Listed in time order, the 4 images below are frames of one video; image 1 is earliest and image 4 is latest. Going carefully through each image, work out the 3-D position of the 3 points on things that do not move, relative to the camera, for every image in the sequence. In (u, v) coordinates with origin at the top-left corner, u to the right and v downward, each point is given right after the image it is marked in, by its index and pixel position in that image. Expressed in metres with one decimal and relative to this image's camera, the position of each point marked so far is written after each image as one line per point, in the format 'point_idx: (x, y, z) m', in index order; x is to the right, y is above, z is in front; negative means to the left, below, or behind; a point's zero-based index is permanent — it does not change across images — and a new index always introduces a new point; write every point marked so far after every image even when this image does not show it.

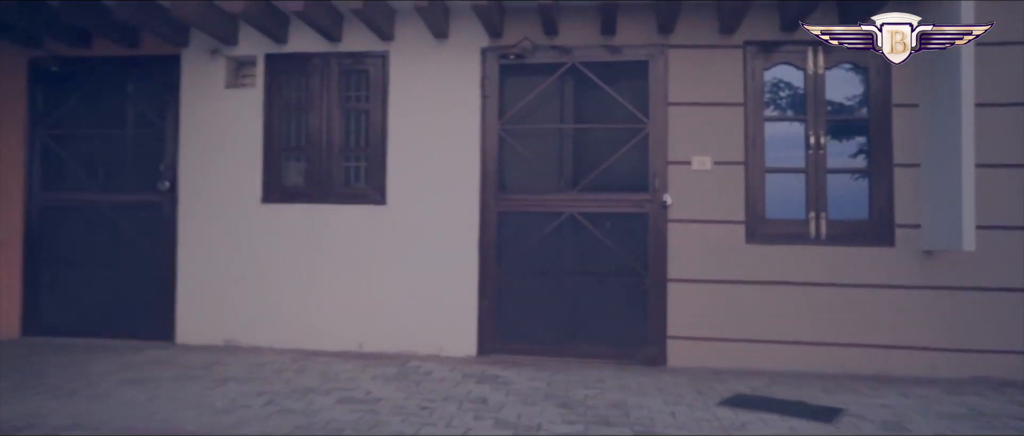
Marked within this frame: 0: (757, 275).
0: (+2.1, -0.5, +6.2) m
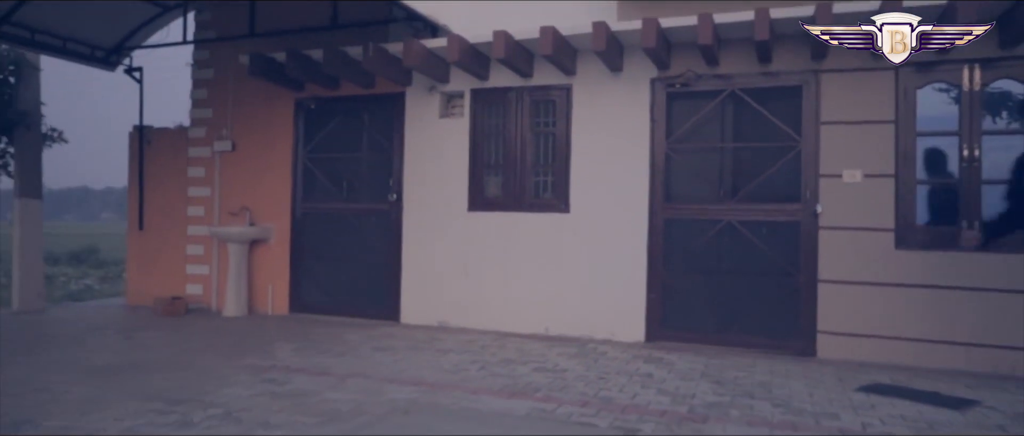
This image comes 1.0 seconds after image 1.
0: (+3.7, -0.6, +6.7) m
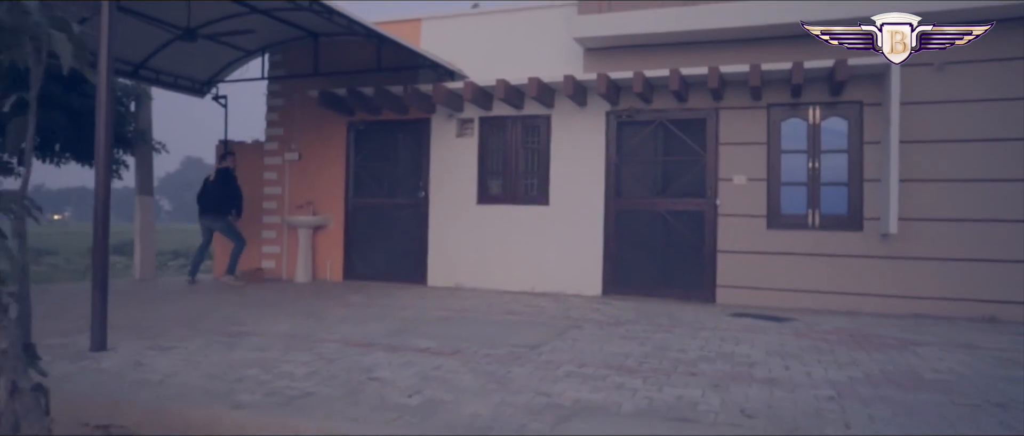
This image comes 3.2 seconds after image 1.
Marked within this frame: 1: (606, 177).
0: (+3.7, -0.4, +10.1) m
1: (+1.4, +0.6, +11.0) m
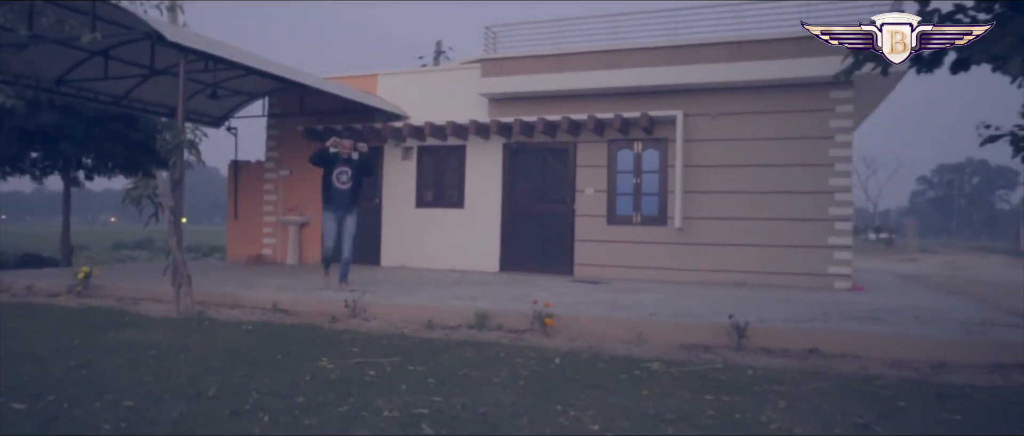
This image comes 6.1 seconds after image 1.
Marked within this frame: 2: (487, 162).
0: (+2.1, -0.4, +14.7) m
1: (-0.2, +0.6, +15.6) m
2: (-0.5, +1.2, +15.8) m
